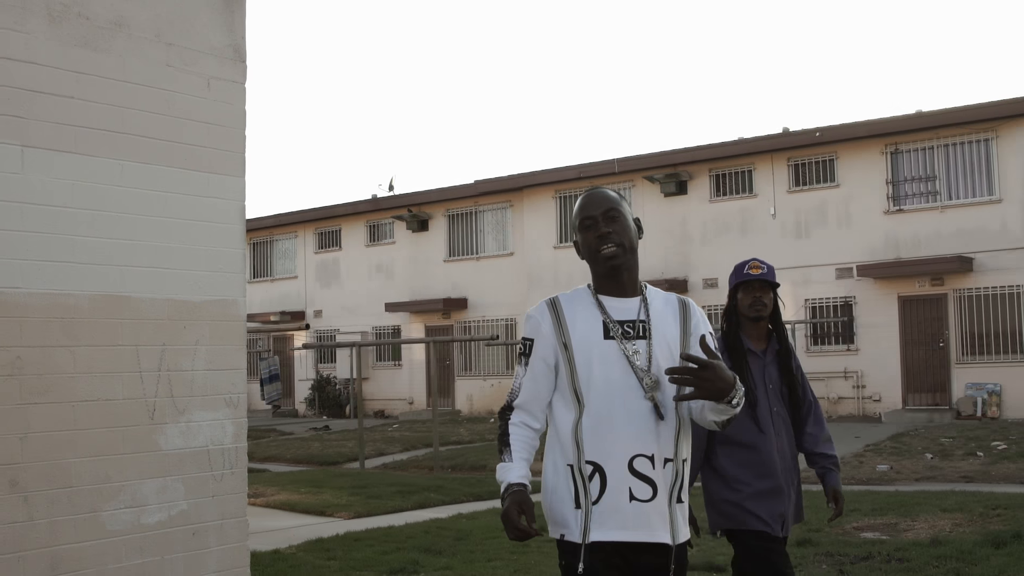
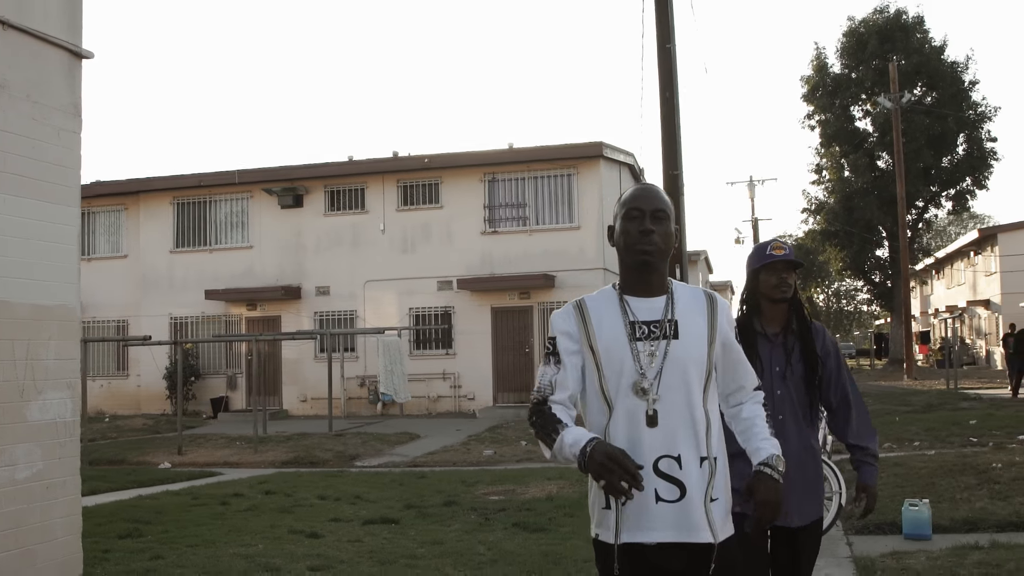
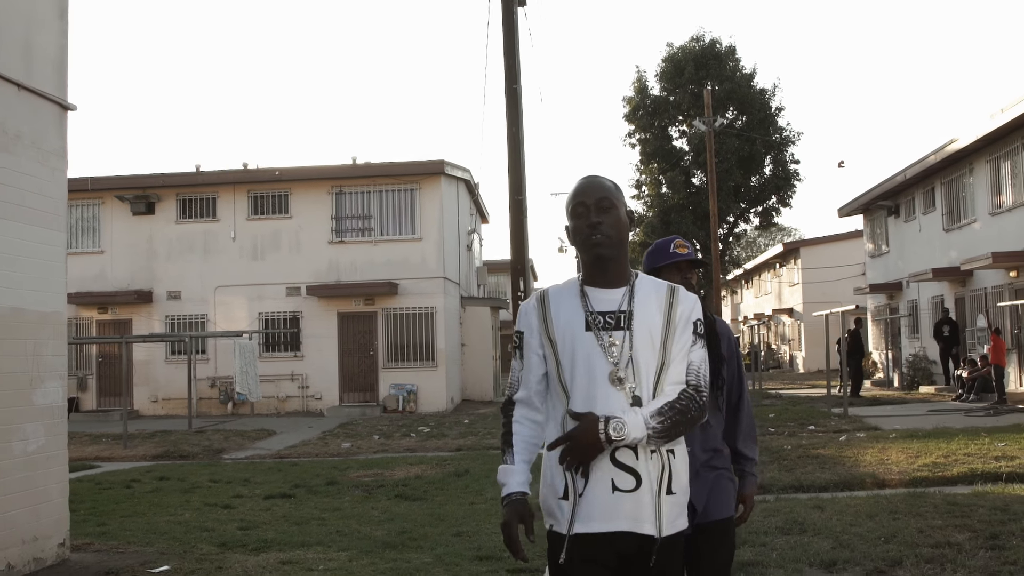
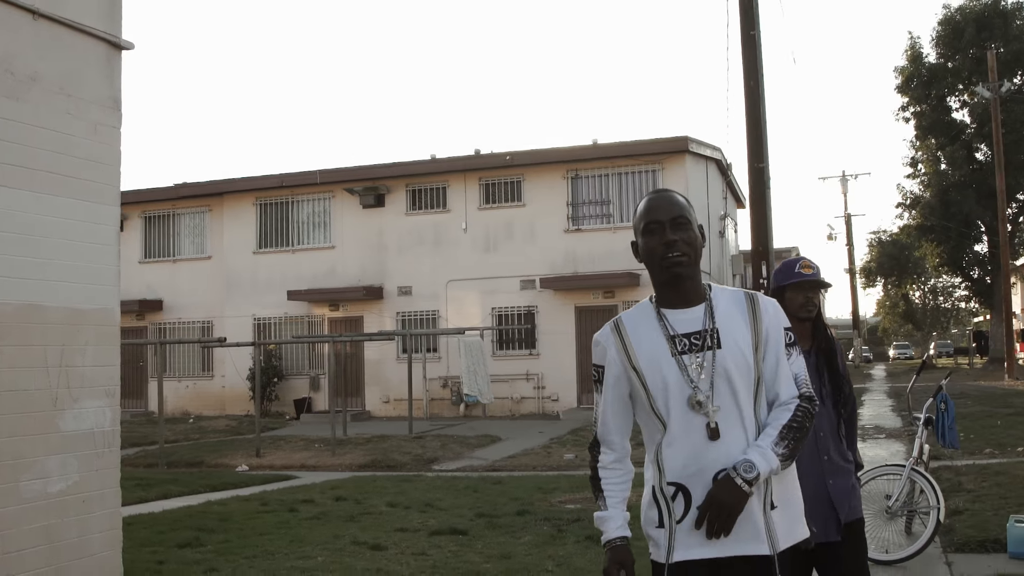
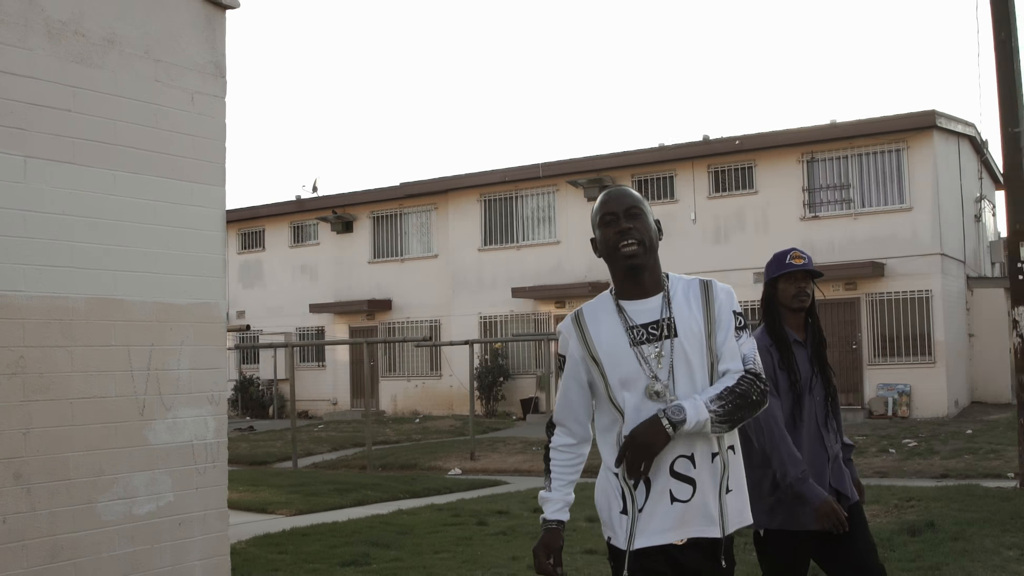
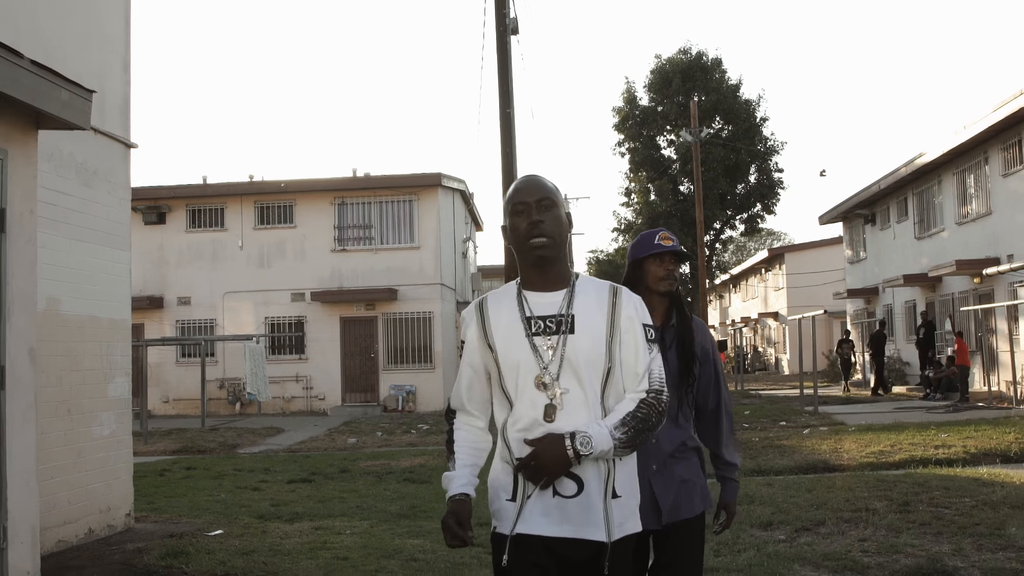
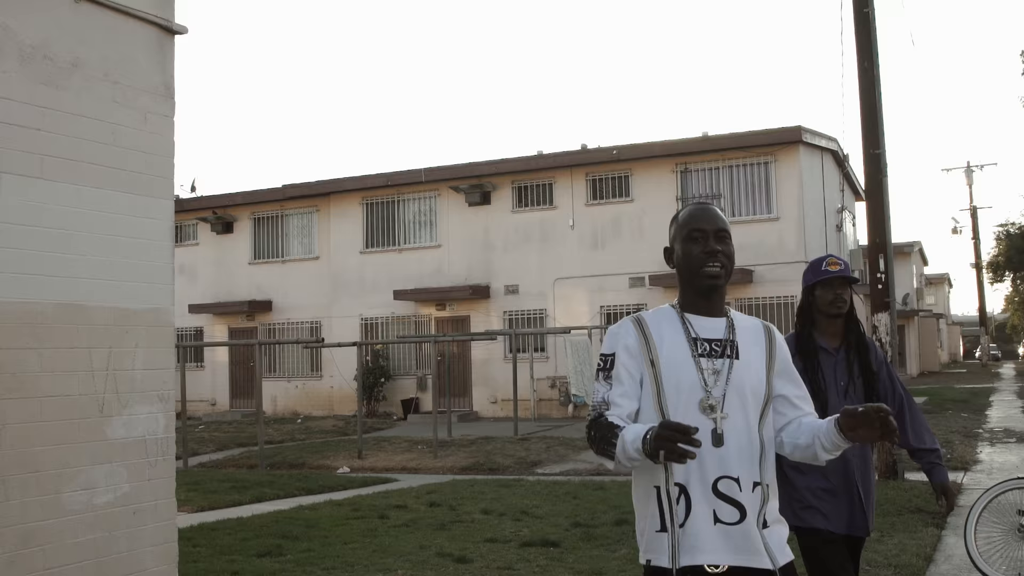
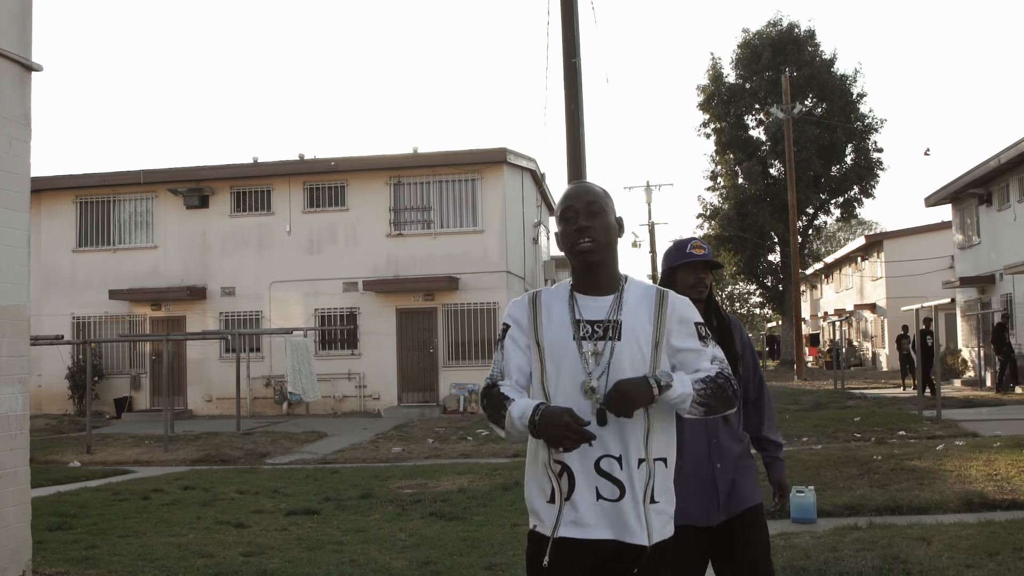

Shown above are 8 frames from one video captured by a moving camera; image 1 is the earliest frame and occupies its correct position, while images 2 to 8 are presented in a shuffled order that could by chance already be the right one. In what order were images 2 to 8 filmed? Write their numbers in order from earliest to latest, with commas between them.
5, 7, 4, 2, 8, 3, 6
